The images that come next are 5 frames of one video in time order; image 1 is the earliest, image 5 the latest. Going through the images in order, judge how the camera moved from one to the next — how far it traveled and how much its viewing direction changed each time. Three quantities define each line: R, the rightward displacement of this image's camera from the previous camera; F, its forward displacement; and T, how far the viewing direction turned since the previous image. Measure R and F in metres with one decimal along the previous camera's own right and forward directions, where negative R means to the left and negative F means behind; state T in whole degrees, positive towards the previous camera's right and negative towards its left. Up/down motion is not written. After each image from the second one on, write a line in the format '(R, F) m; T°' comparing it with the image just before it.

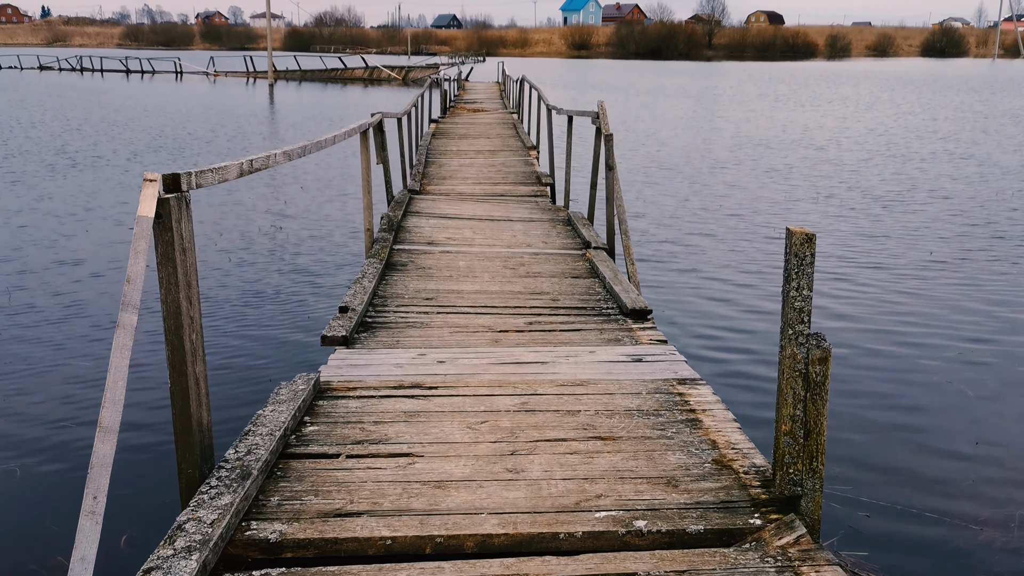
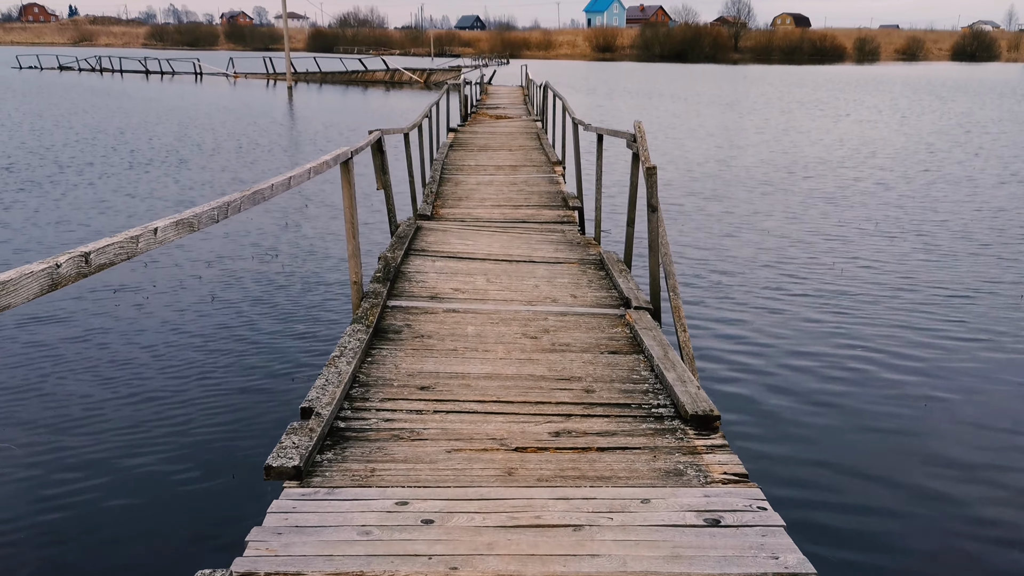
(0.0, +1.2) m; -1°
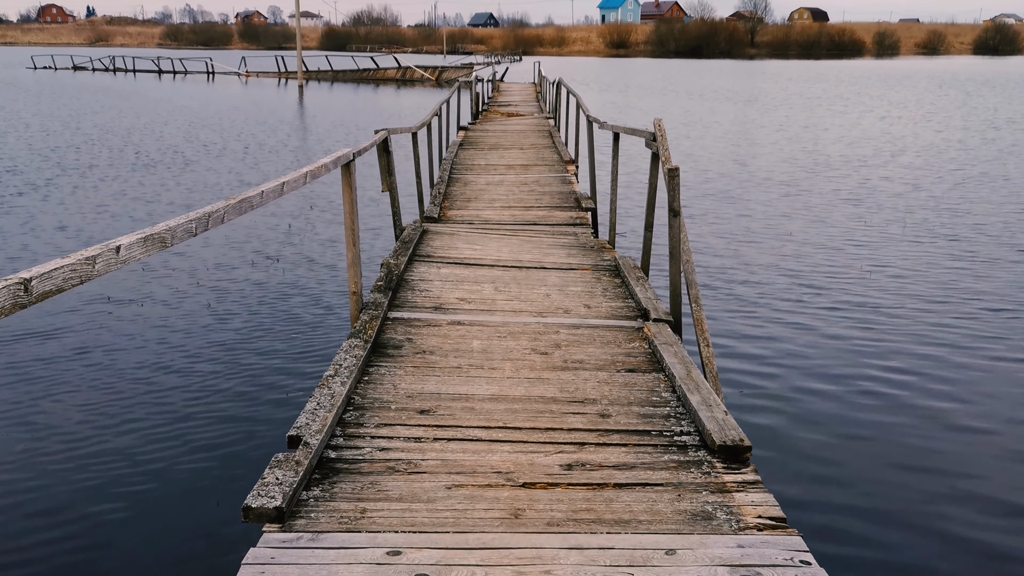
(0.0, +0.3) m; -1°
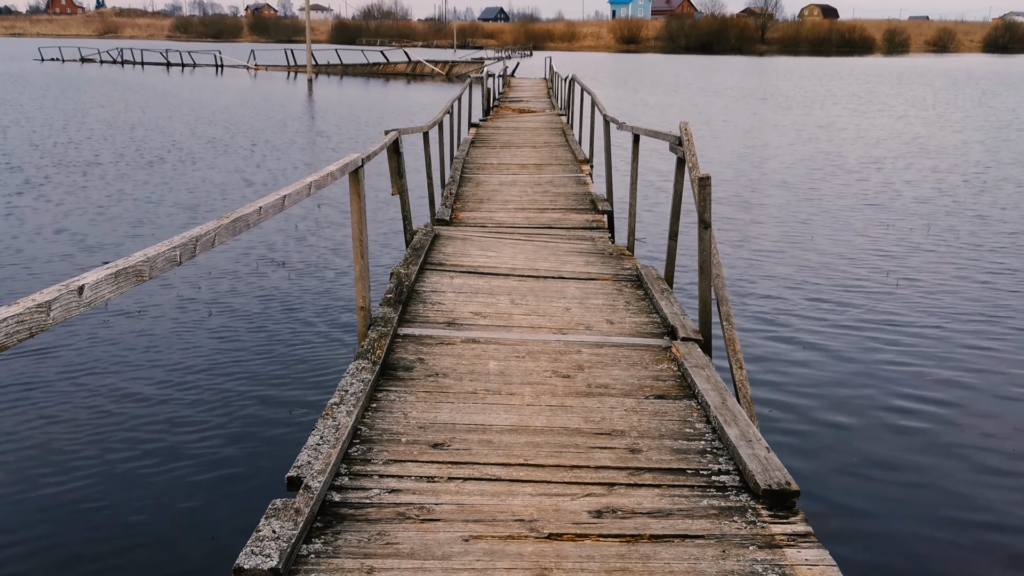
(0.0, +0.3) m; 0°
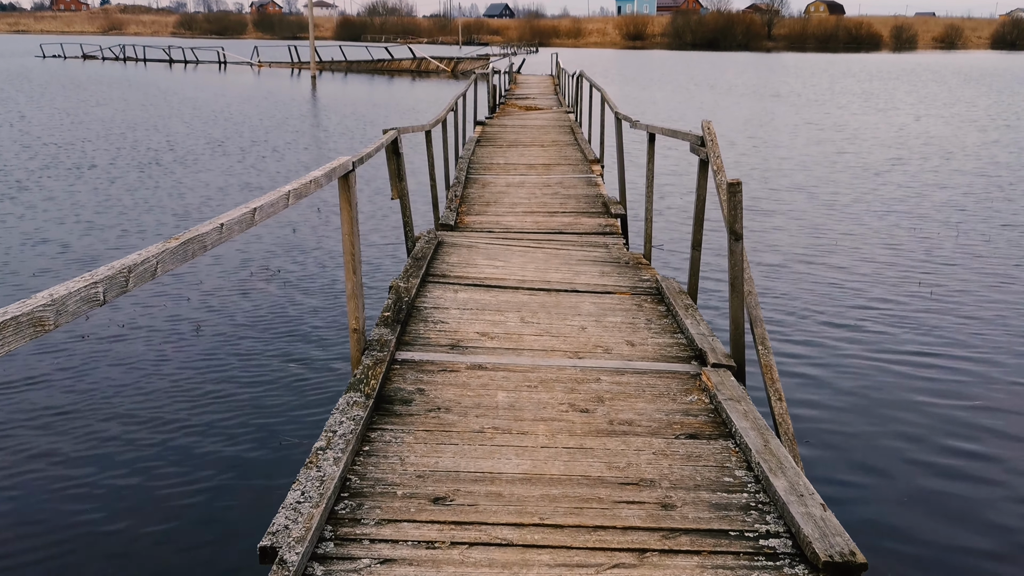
(0.0, +0.5) m; 0°
